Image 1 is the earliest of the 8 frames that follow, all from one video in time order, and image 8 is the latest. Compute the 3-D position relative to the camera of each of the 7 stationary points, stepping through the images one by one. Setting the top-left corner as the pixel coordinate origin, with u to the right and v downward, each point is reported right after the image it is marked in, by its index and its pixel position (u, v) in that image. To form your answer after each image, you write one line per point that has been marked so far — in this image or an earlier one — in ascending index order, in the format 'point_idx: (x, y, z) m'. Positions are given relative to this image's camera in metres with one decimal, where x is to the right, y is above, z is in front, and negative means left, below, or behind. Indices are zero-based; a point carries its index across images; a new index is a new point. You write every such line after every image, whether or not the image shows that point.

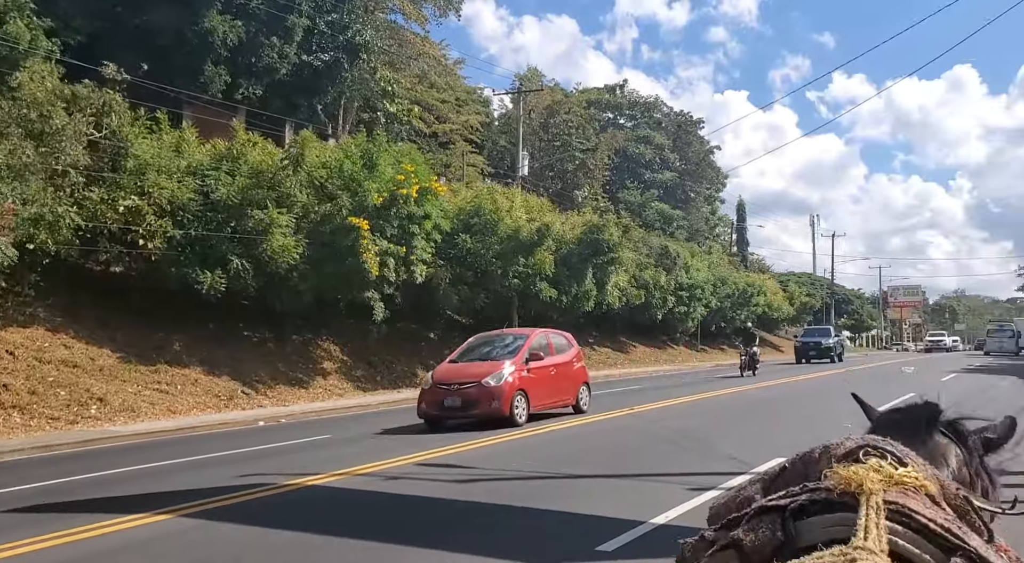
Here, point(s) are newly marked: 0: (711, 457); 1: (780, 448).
0: (+2.6, -2.3, +9.4) m
1: (+3.8, -2.2, +10.1) m
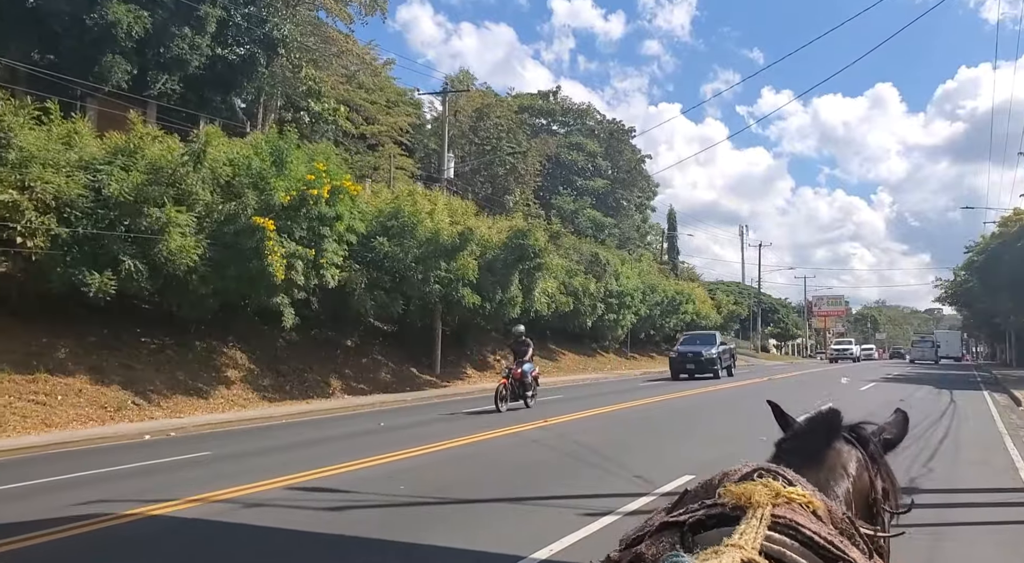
0: (+1.3, -2.3, +8.7) m
1: (+2.3, -2.3, +9.5) m
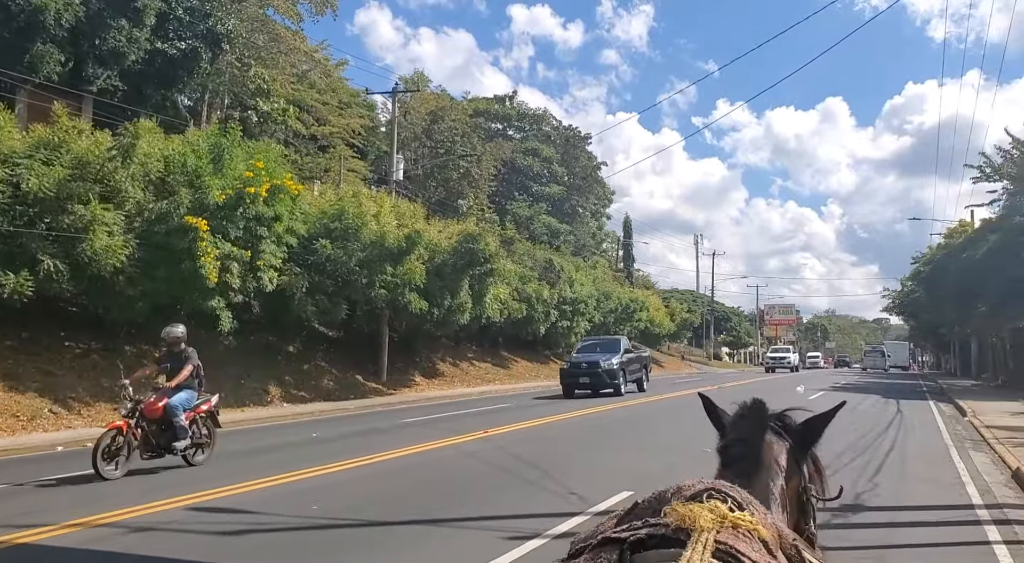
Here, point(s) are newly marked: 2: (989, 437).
0: (+0.4, -2.3, +8.1) m
1: (+1.5, -2.3, +9.0) m
2: (+7.6, -2.5, +11.6) m
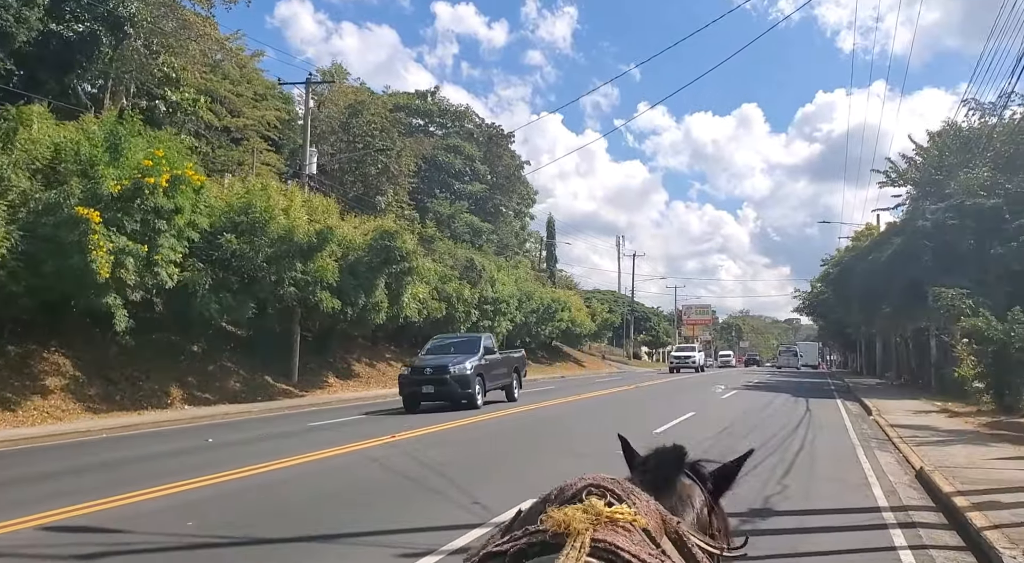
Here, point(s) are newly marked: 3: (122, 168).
0: (-0.6, -2.3, +7.6) m
1: (+0.3, -2.3, +8.6) m
2: (+6.2, -2.5, +11.8) m
3: (-10.1, +2.9, +18.6) m
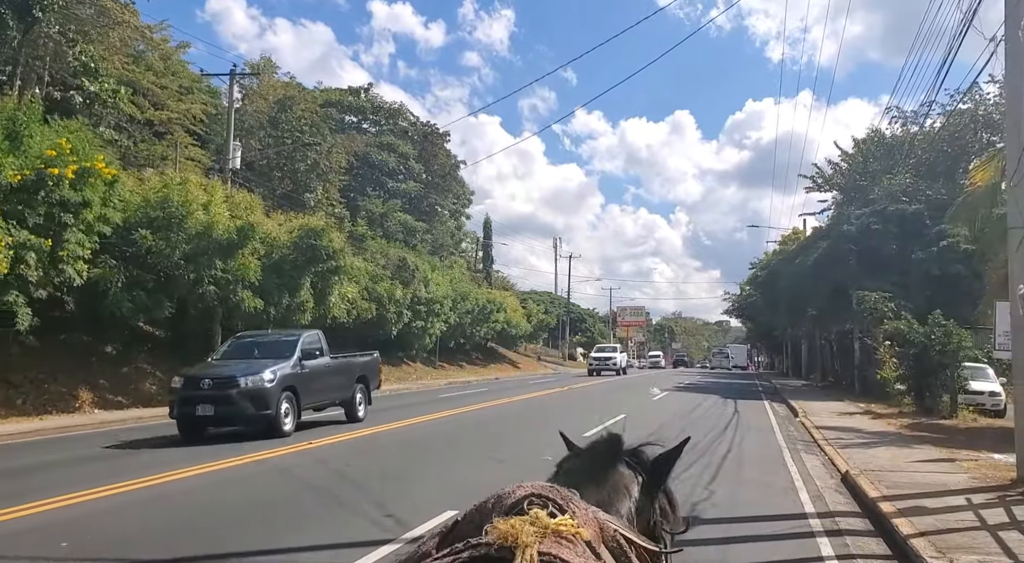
0: (-1.4, -2.3, +7.1) m
1: (-0.6, -2.3, +8.1) m
2: (+5.0, -2.6, +11.8) m
3: (-11.7, +3.0, +17.3) m
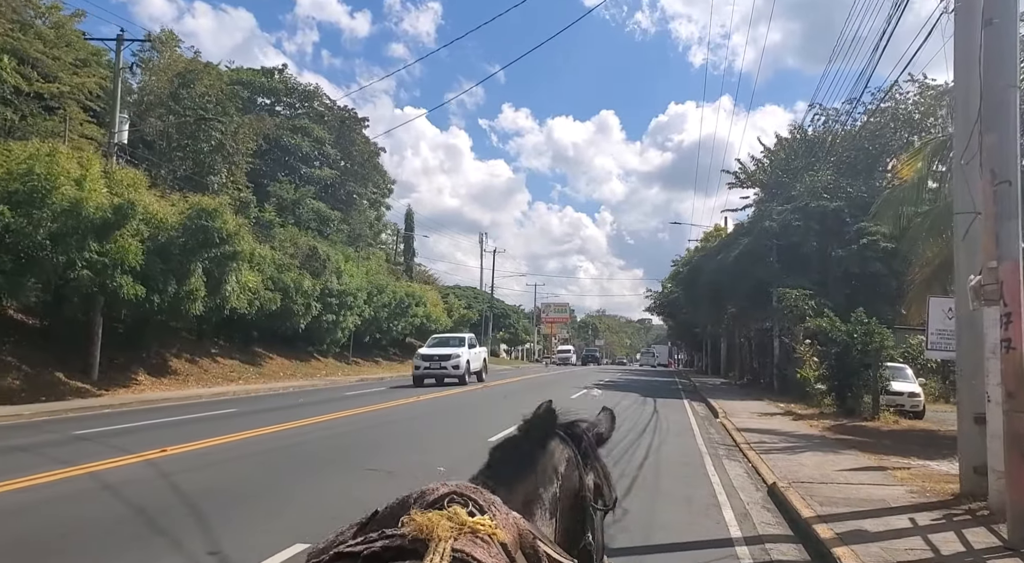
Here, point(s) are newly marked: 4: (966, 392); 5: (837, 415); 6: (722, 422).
0: (-2.4, -2.1, +5.7) m
1: (-1.7, -2.1, +6.8) m
2: (+3.4, -2.4, +11.0) m
3: (-13.6, +3.4, +14.7) m
4: (+3.9, -1.0, +6.3) m
5: (+6.8, -2.8, +15.2) m
6: (+4.1, -2.8, +14.4) m
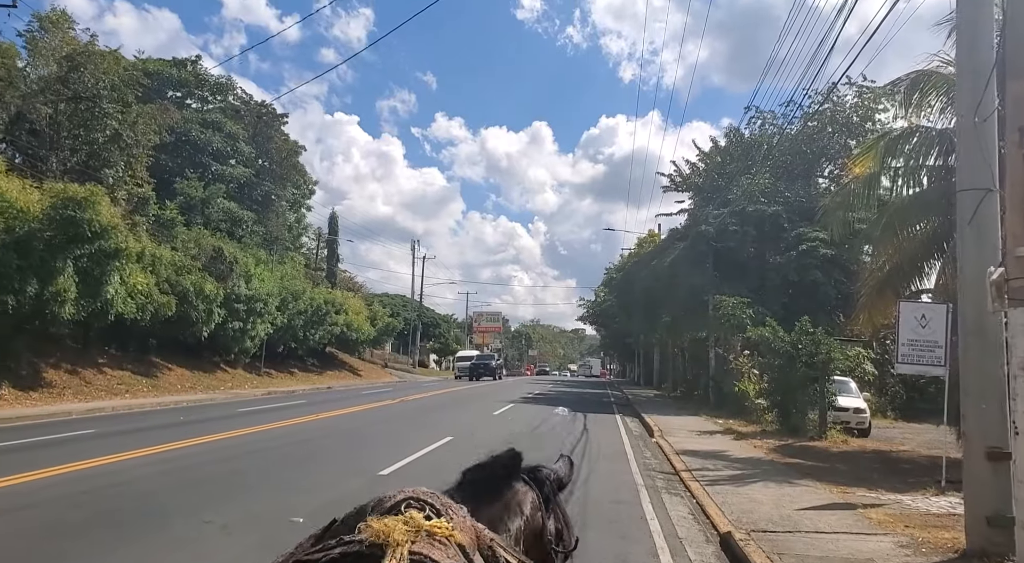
0: (-3.2, -2.0, +3.7) m
1: (-2.5, -2.0, +4.8) m
2: (+2.2, -2.5, +9.5) m
3: (-15.1, +3.6, +11.7) m
4: (+3.1, -0.9, +4.9) m
5: (+5.1, -2.9, +14.0) m
6: (+2.6, -2.8, +12.9) m
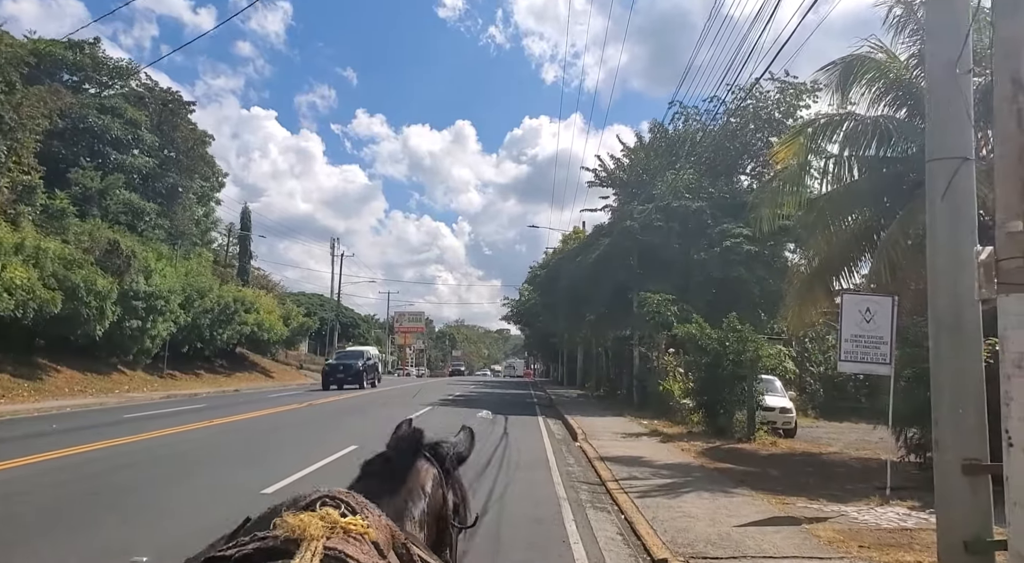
0: (-3.6, -1.8, +2.3) m
1: (-3.1, -1.9, +3.5) m
2: (+1.1, -2.4, +8.7) m
3: (-16.3, +3.7, +9.1) m
4: (+2.5, -0.9, +4.2) m
5: (+3.6, -2.8, +13.5) m
6: (+1.1, -2.7, +12.1) m
